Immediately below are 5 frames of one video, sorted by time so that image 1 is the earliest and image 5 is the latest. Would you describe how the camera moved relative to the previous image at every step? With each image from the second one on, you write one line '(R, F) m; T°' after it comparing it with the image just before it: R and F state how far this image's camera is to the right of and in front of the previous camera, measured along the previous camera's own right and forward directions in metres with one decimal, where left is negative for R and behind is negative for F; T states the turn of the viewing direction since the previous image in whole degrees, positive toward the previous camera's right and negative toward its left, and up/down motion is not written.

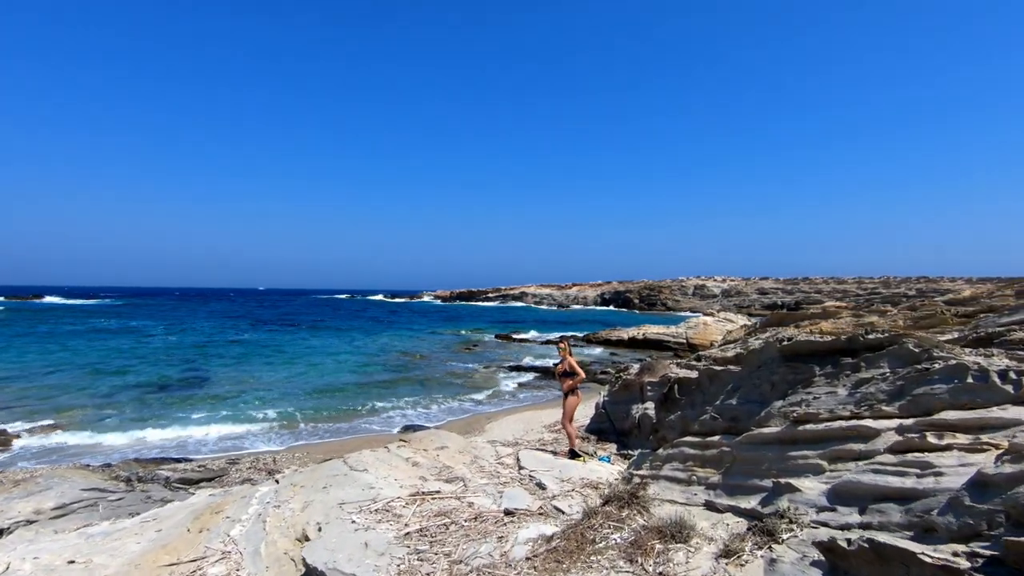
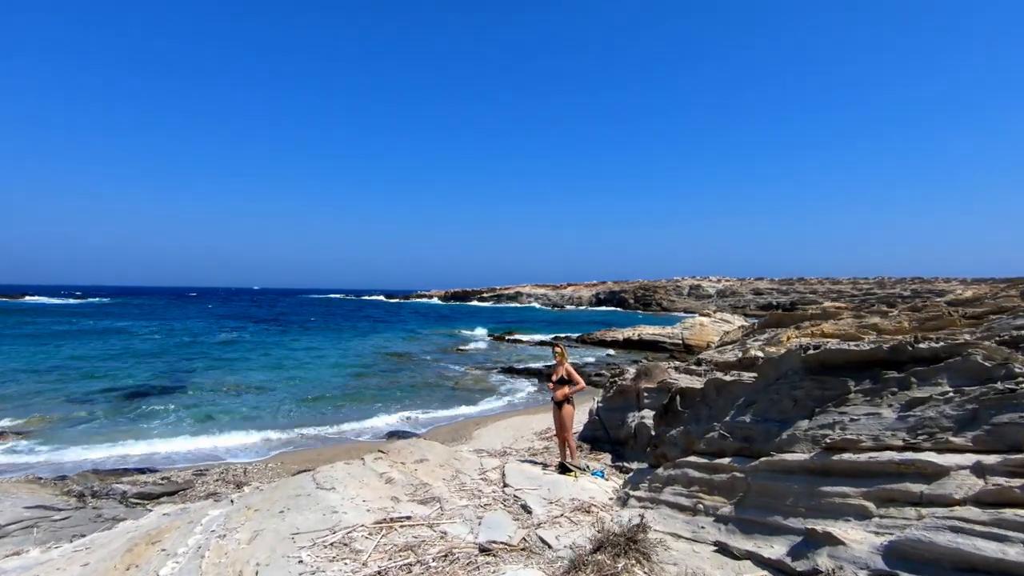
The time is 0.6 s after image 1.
(+0.1, +0.6) m; +1°
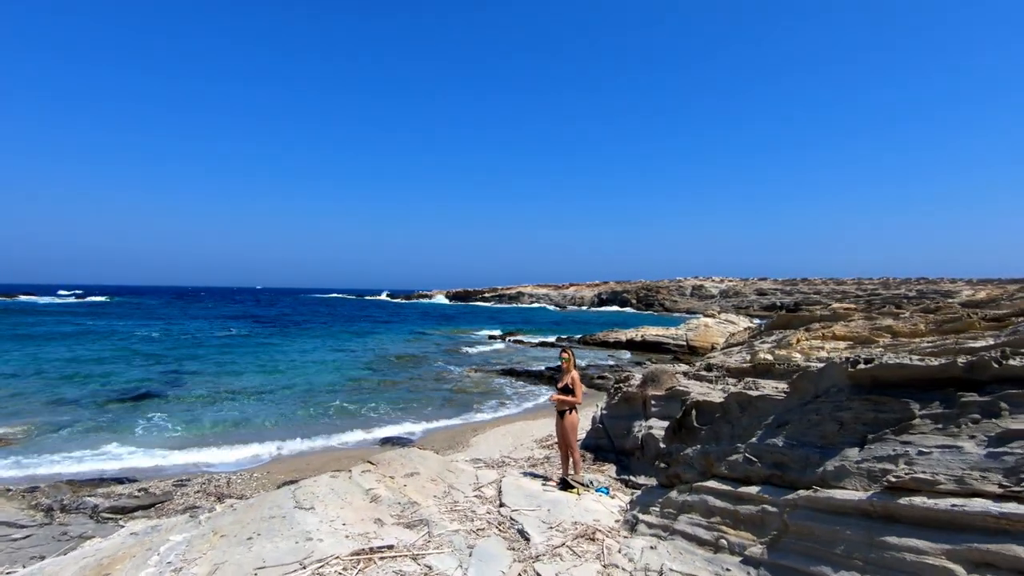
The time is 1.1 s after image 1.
(+0.1, +0.5) m; 0°
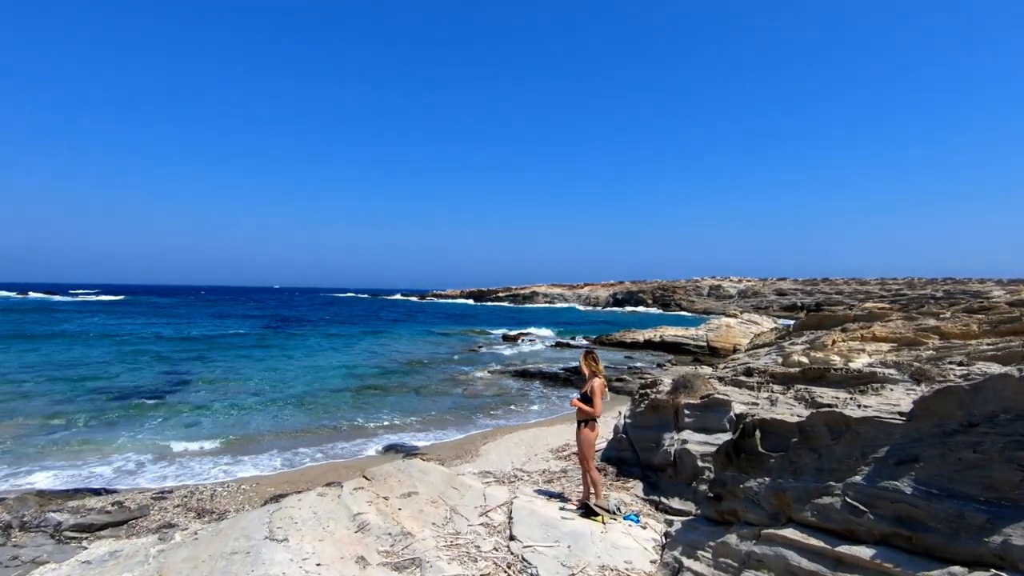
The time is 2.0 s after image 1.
(0.0, +0.9) m; -2°
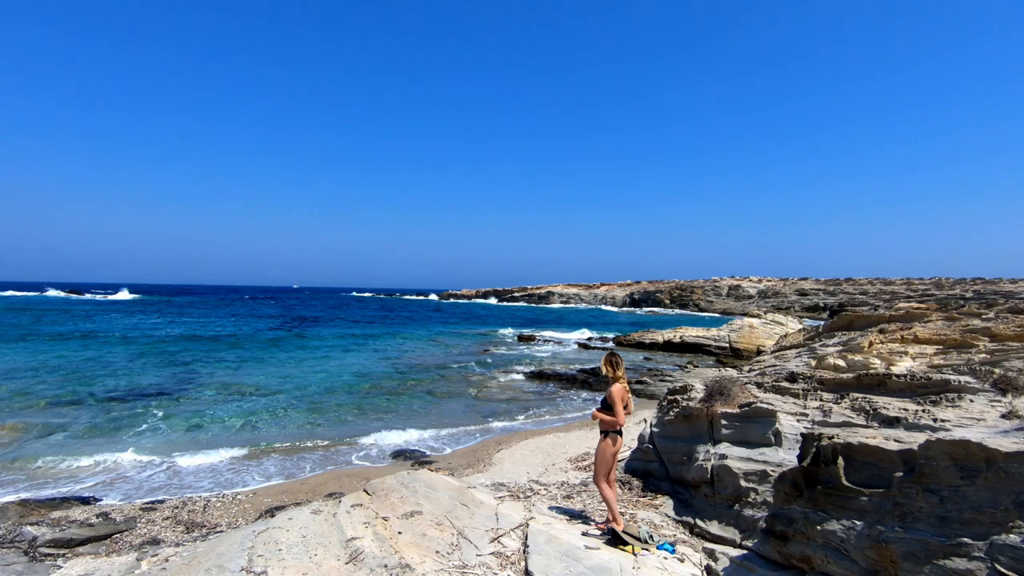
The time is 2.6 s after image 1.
(0.0, +0.7) m; -2°
